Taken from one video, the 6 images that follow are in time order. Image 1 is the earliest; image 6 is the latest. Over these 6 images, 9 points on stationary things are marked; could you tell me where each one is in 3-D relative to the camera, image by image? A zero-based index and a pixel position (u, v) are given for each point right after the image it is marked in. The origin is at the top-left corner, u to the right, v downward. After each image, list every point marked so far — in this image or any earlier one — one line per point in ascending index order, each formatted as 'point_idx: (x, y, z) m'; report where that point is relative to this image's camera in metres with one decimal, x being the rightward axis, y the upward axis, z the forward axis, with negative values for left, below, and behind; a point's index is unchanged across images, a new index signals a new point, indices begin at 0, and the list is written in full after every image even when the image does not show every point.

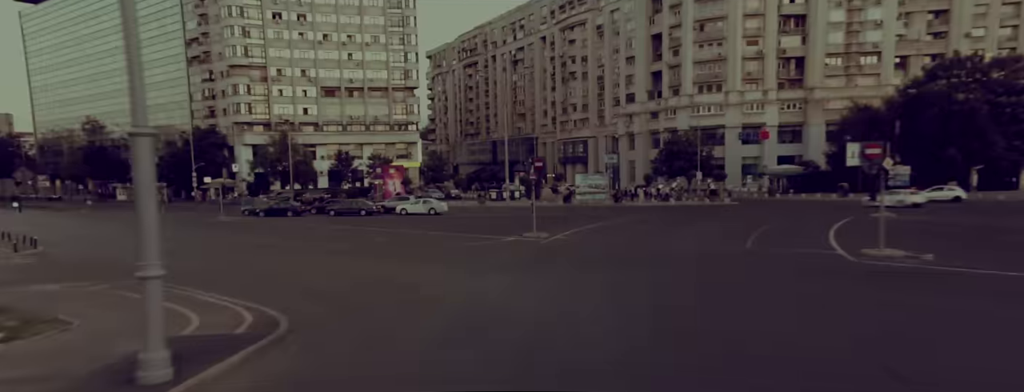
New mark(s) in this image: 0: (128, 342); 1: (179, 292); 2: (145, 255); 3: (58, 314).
0: (-7.3, -2.7, +9.0) m
1: (-9.3, -2.5, +12.4) m
2: (-5.6, -0.9, +7.0) m
3: (-10.2, -2.6, +10.3) m
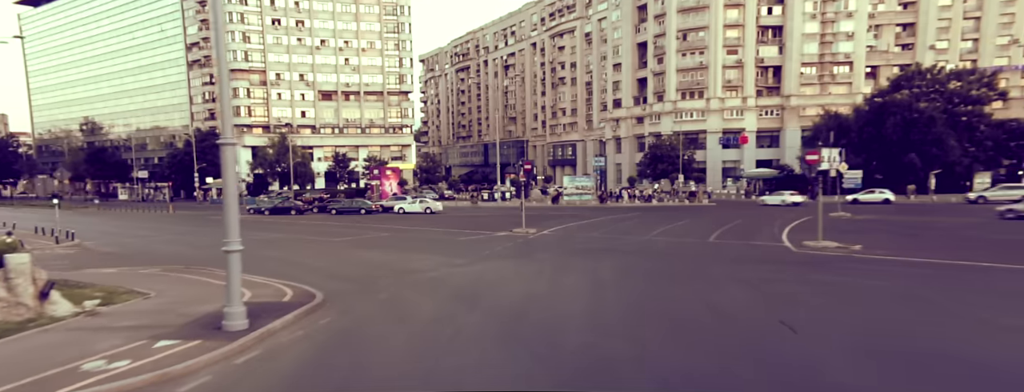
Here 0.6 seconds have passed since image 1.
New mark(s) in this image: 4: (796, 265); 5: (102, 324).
0: (-7.5, -2.6, +11.3) m
1: (-9.5, -2.4, +14.7) m
2: (-5.8, -0.8, +9.3) m
3: (-10.4, -2.4, +12.6) m
4: (+10.0, -2.3, +15.9) m
5: (-8.7, -2.7, +9.8) m
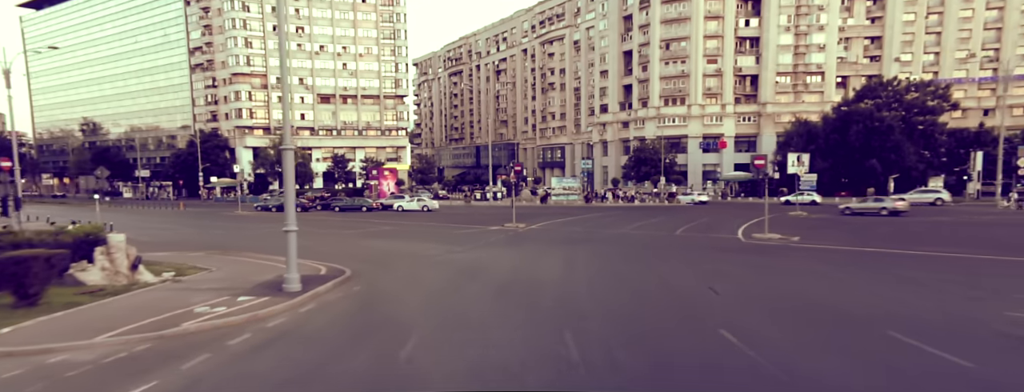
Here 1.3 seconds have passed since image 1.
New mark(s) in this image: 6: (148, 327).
0: (-7.8, -2.4, +14.1) m
1: (-9.9, -2.2, +17.5) m
2: (-6.0, -0.6, +12.2) m
3: (-10.7, -2.3, +15.3) m
4: (+9.6, -2.3, +19.1) m
5: (-8.9, -2.5, +12.5) m
6: (-7.8, -2.7, +9.7) m
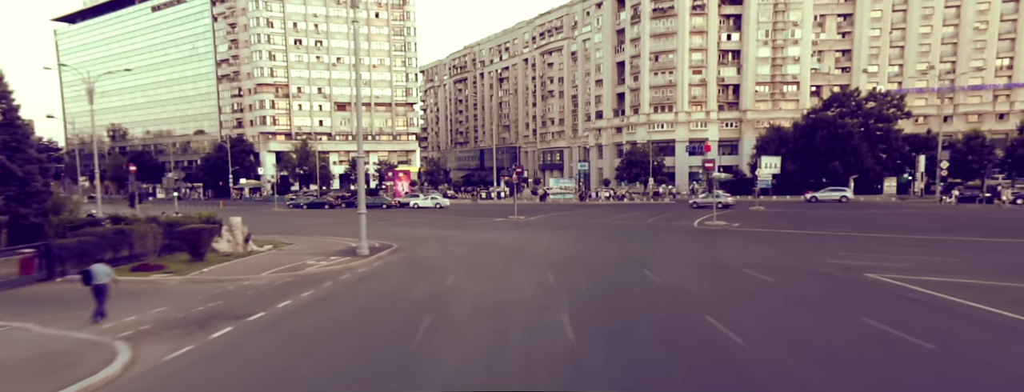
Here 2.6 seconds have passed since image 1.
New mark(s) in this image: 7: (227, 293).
0: (-7.7, -2.1, +19.7) m
1: (-9.8, -2.0, +23.1) m
2: (-5.9, -0.3, +17.8) m
3: (-10.6, -2.0, +21.0) m
4: (+9.7, -2.0, +24.6) m
5: (-8.9, -2.2, +18.2) m
6: (-7.7, -2.5, +15.3) m
7: (-8.0, -2.7, +12.8) m
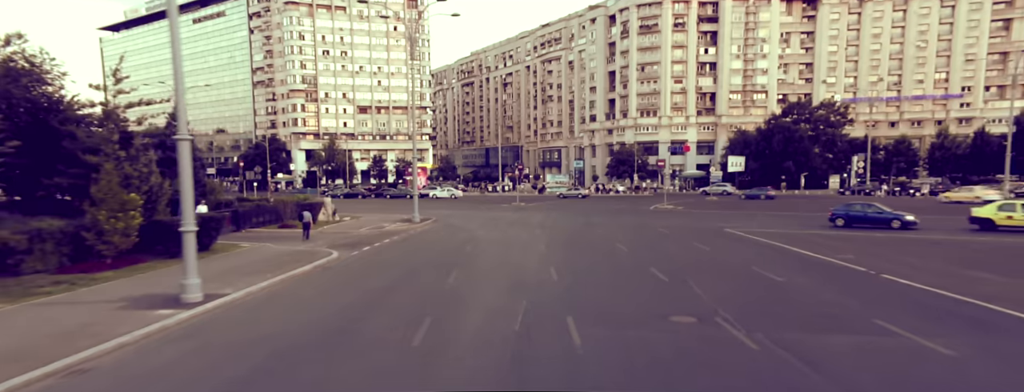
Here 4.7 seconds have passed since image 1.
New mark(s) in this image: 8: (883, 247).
0: (-7.6, -1.4, +28.8) m
1: (-9.6, -1.2, +32.3) m
2: (-5.8, +0.4, +26.9) m
3: (-10.5, -1.2, +30.1) m
4: (+9.9, -1.3, +33.7) m
5: (-8.7, -1.5, +27.3) m
6: (-7.6, -1.7, +24.5) m
7: (-7.9, -2.0, +22.0) m
8: (+13.5, -1.9, +16.5) m
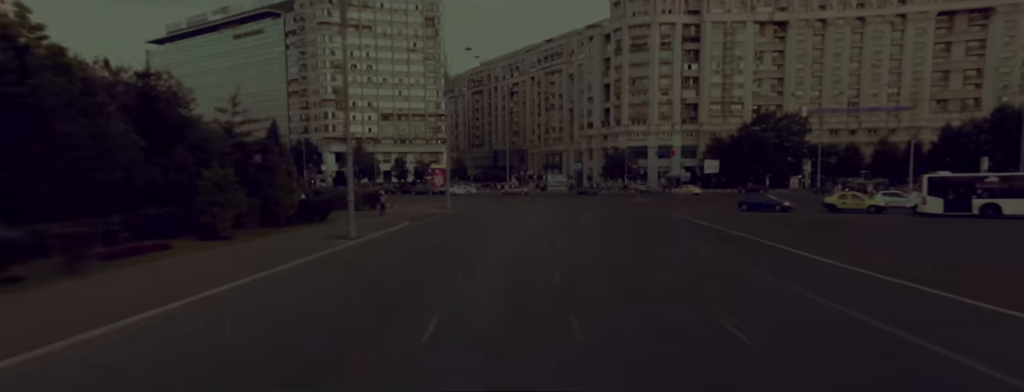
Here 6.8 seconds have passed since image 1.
0: (-7.1, -0.9, +38.5) m
1: (-9.1, -0.7, +42.0) m
2: (-5.3, +0.9, +36.6) m
3: (-9.9, -0.7, +39.9) m
4: (+10.5, -0.9, +43.1) m
5: (-8.2, -1.0, +37.0) m
6: (-7.1, -1.2, +34.2) m
7: (-7.5, -1.4, +31.6) m
8: (+13.8, -1.4, +26.0) m
